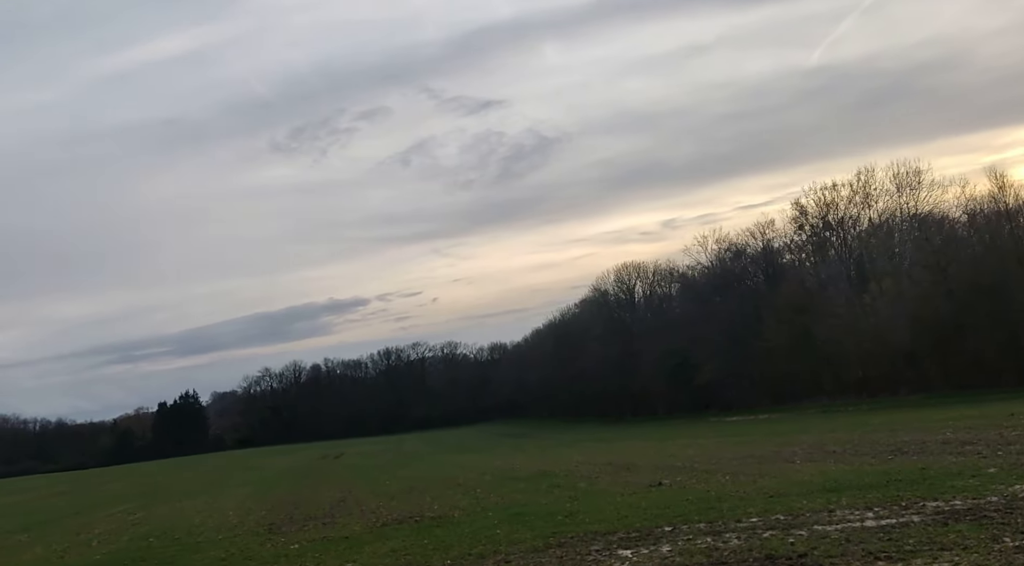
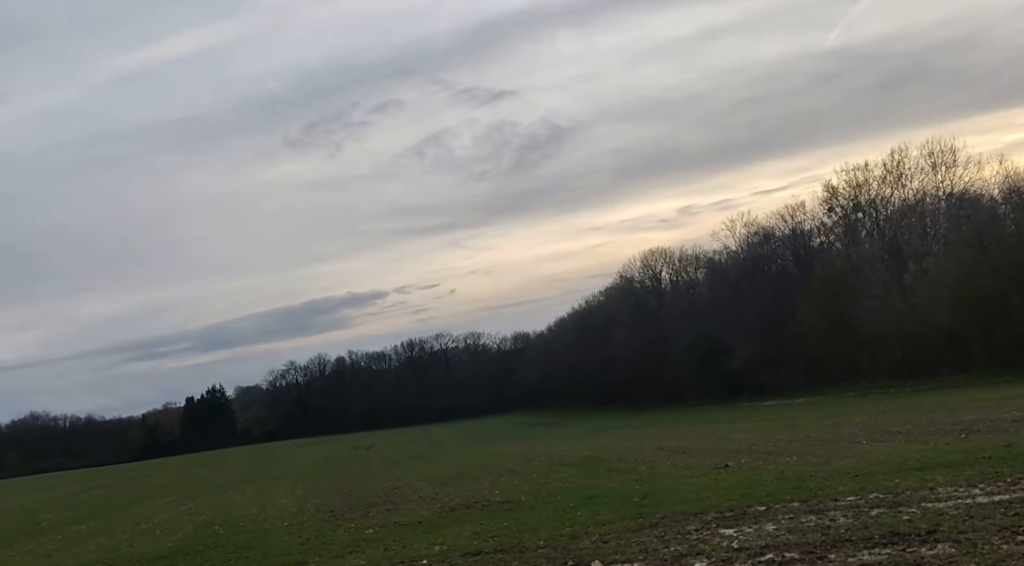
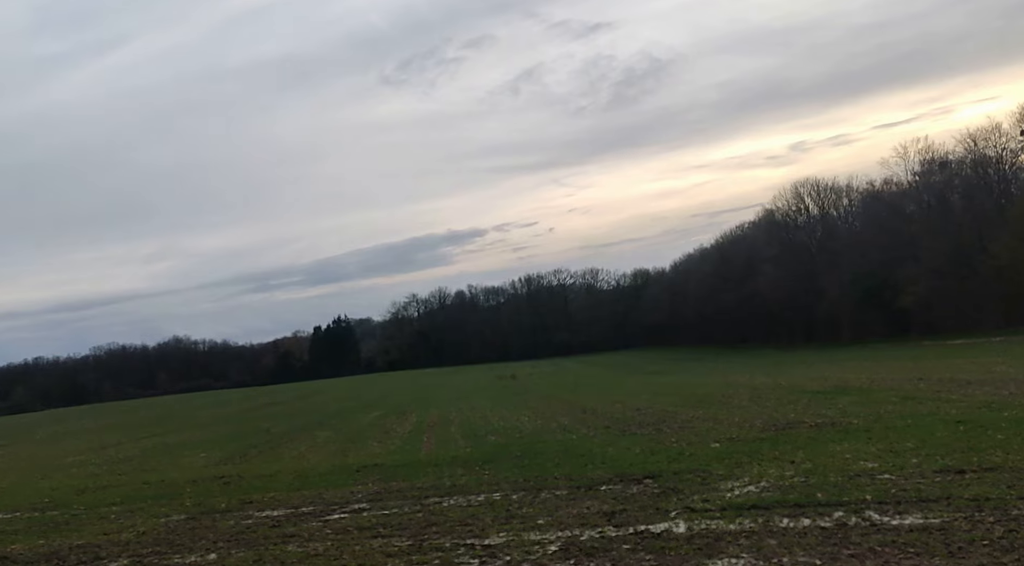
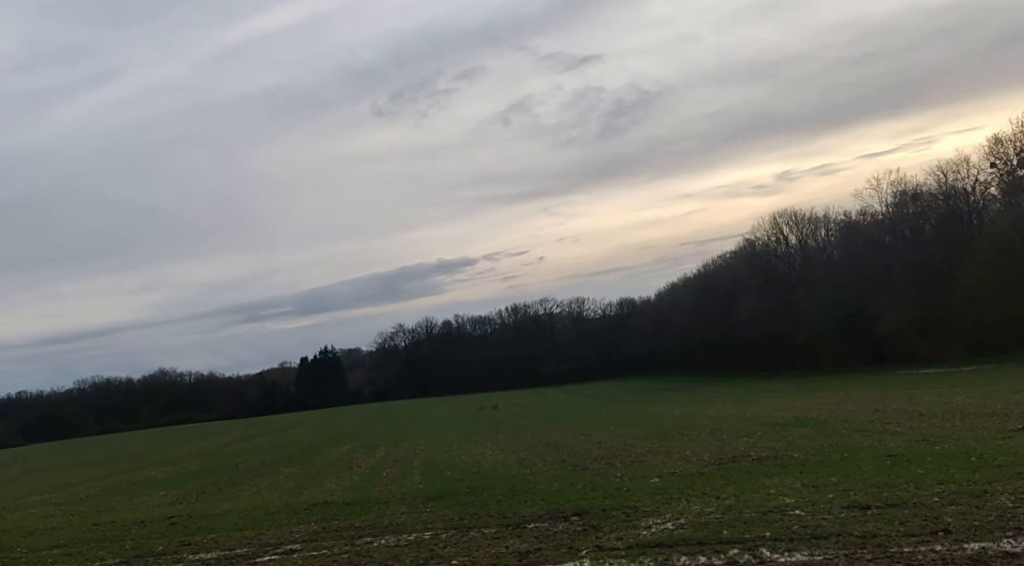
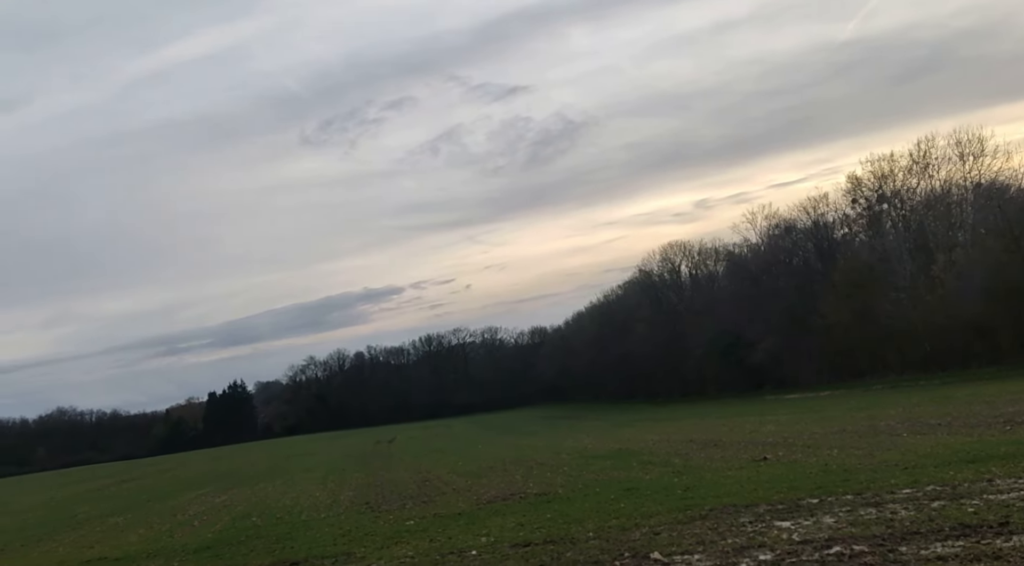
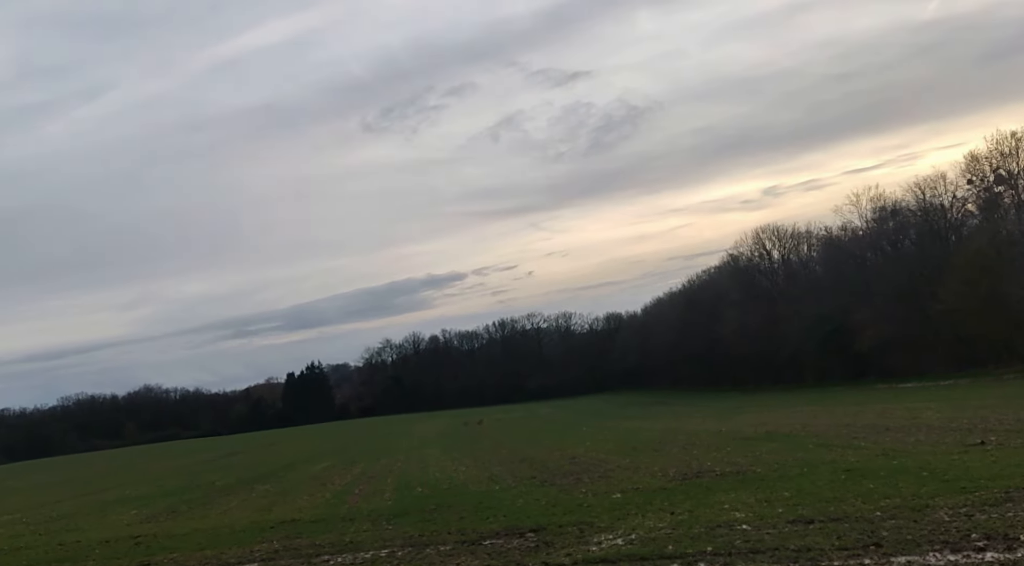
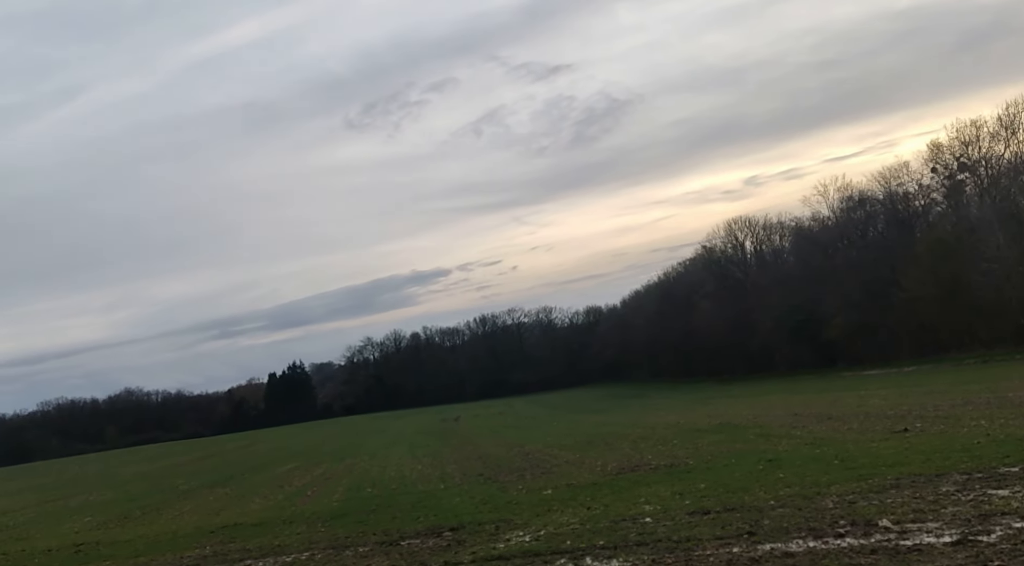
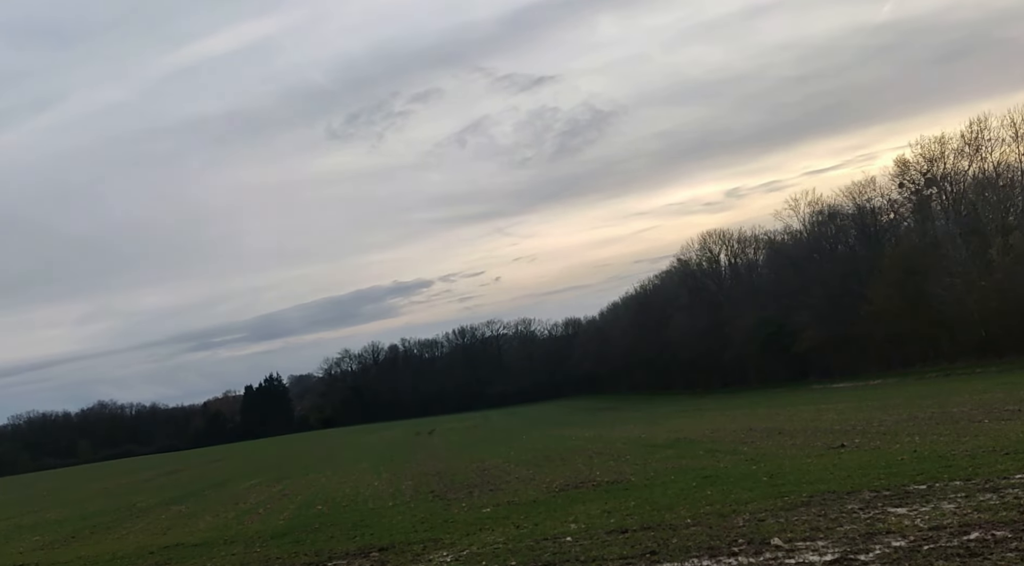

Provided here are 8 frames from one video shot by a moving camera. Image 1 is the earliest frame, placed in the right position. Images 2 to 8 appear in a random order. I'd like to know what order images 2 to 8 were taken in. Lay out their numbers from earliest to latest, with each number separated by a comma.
2, 5, 8, 7, 6, 4, 3
